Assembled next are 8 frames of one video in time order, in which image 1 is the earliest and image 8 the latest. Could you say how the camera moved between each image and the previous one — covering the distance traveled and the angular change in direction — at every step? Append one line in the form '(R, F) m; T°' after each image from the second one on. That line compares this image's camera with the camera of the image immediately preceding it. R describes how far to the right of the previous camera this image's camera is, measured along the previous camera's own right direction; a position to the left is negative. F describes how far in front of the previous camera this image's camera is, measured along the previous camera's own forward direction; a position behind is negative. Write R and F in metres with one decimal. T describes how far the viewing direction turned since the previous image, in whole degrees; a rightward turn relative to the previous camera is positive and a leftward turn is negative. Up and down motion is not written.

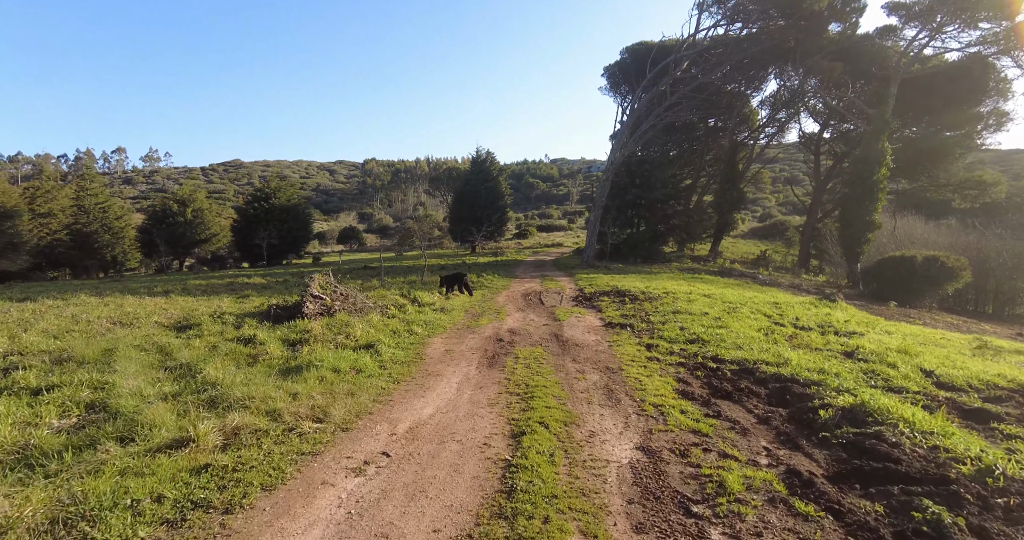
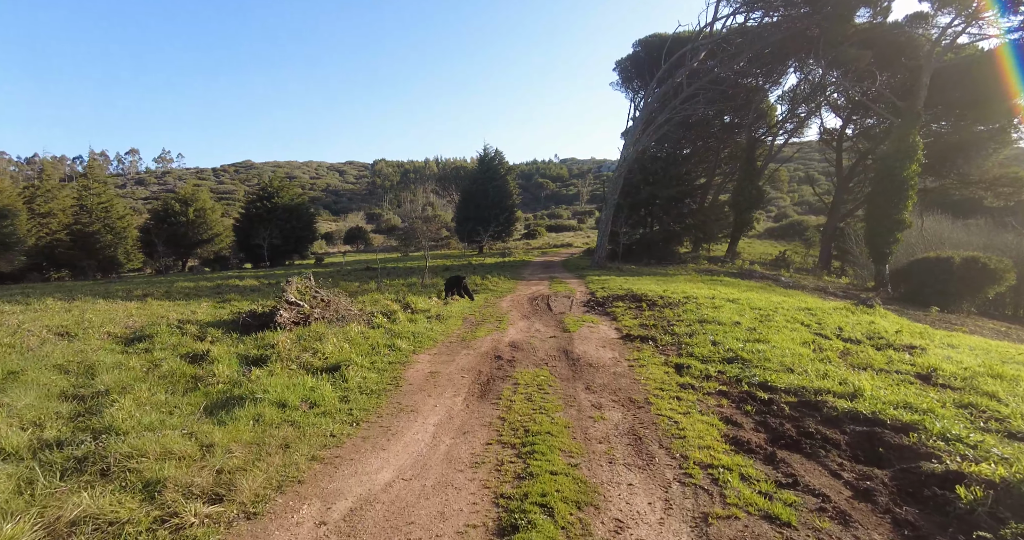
(+0.1, +1.5) m; -1°
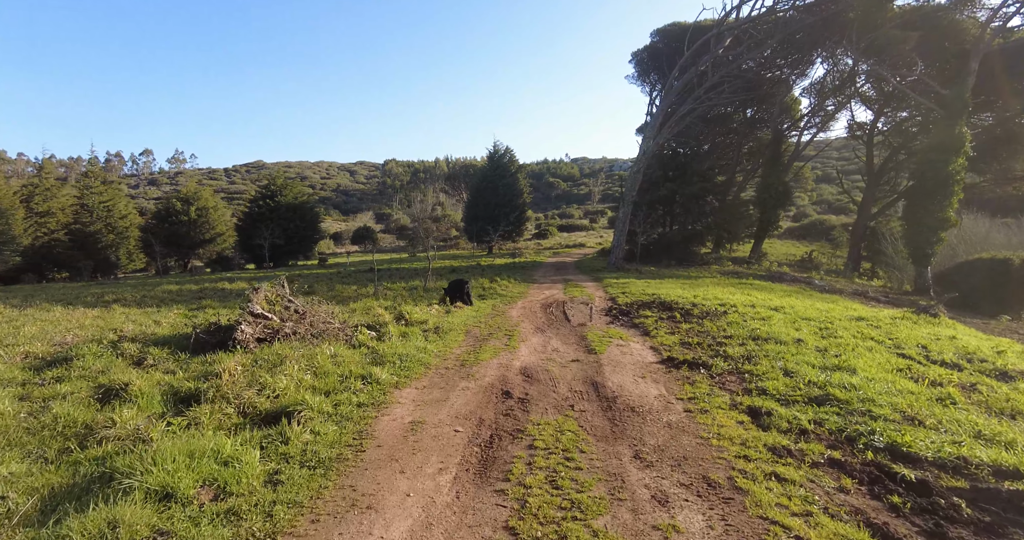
(0.0, +2.0) m; -1°
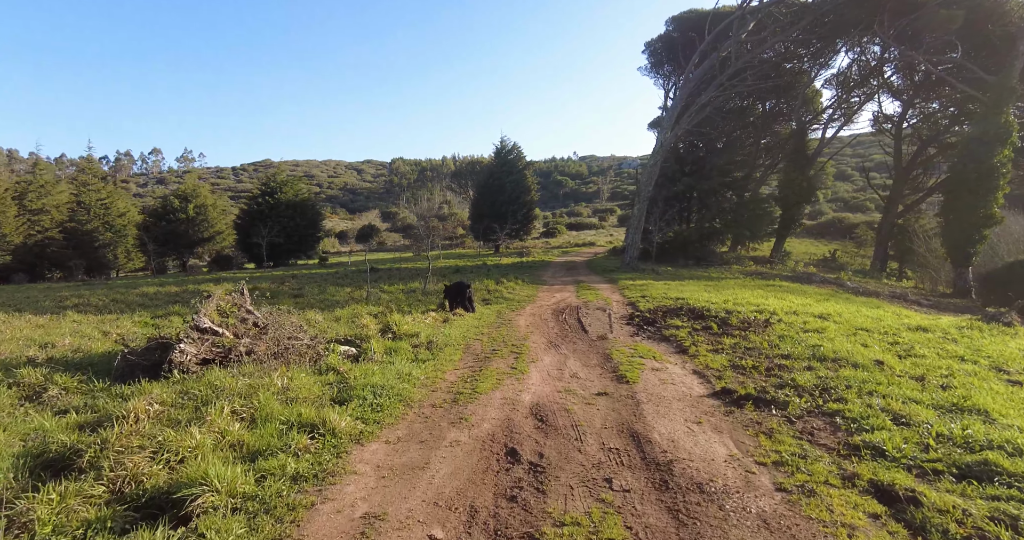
(0.0, +1.8) m; -1°
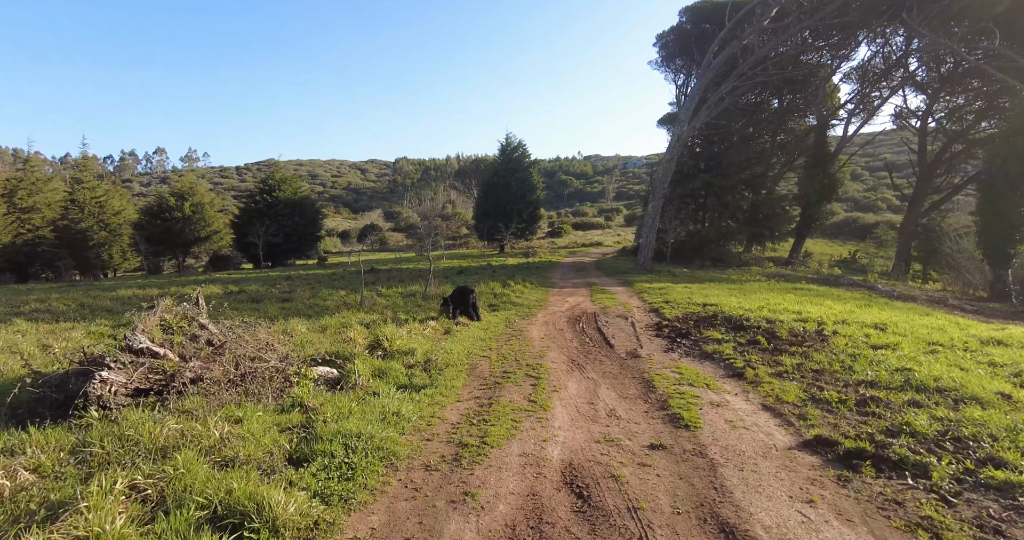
(-0.1, +1.6) m; 0°
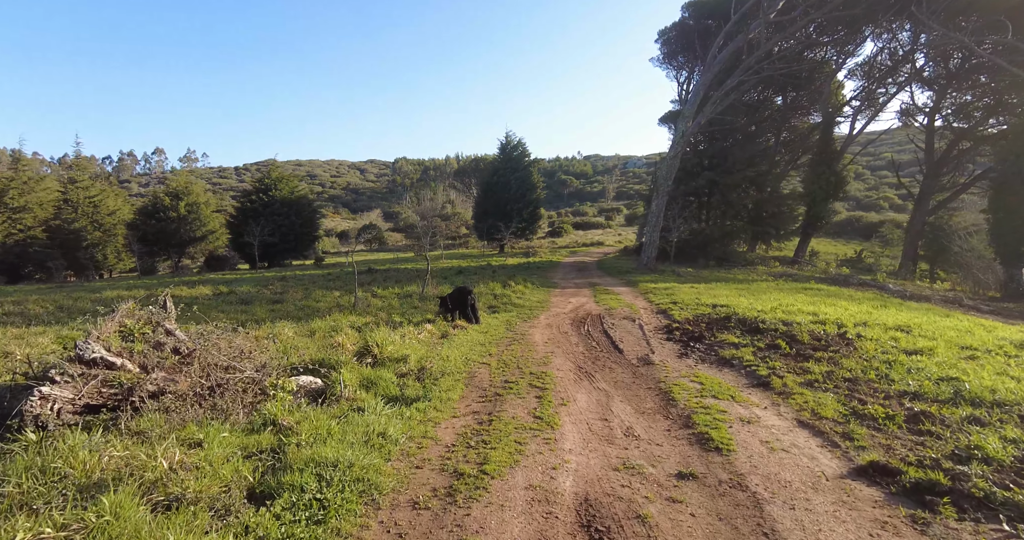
(0.0, +0.7) m; 0°
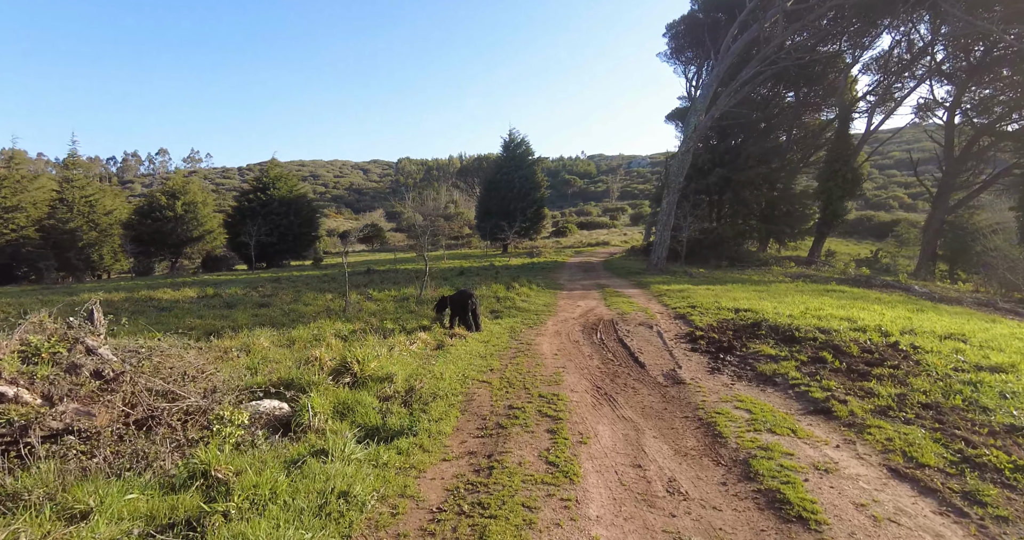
(0.0, +1.2) m; 0°
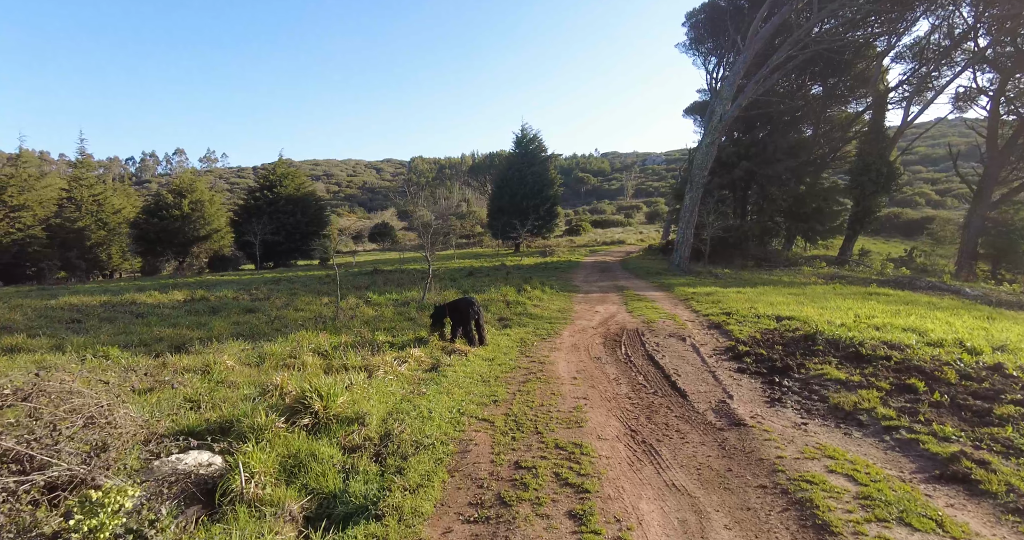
(0.0, +1.5) m; -1°
